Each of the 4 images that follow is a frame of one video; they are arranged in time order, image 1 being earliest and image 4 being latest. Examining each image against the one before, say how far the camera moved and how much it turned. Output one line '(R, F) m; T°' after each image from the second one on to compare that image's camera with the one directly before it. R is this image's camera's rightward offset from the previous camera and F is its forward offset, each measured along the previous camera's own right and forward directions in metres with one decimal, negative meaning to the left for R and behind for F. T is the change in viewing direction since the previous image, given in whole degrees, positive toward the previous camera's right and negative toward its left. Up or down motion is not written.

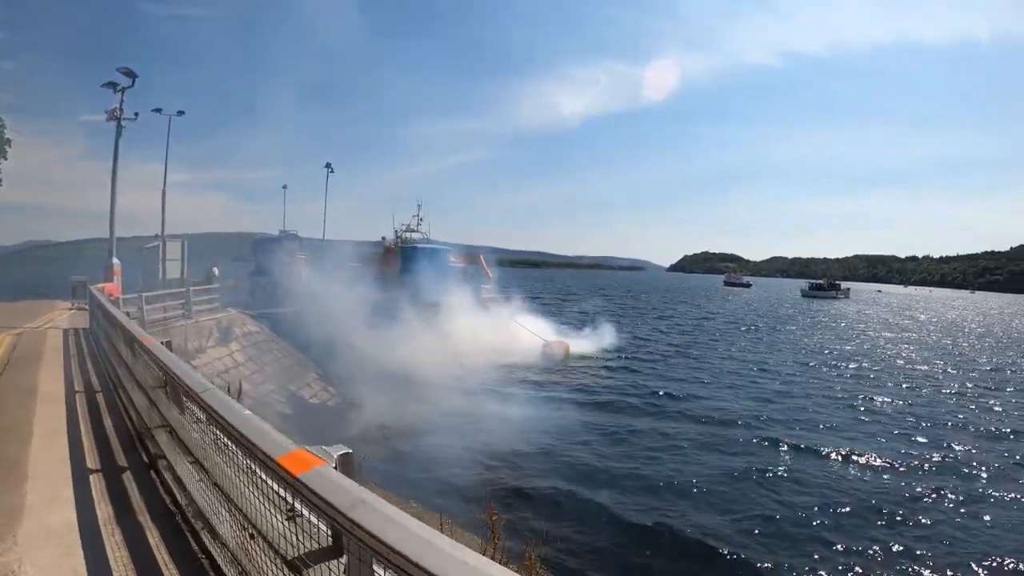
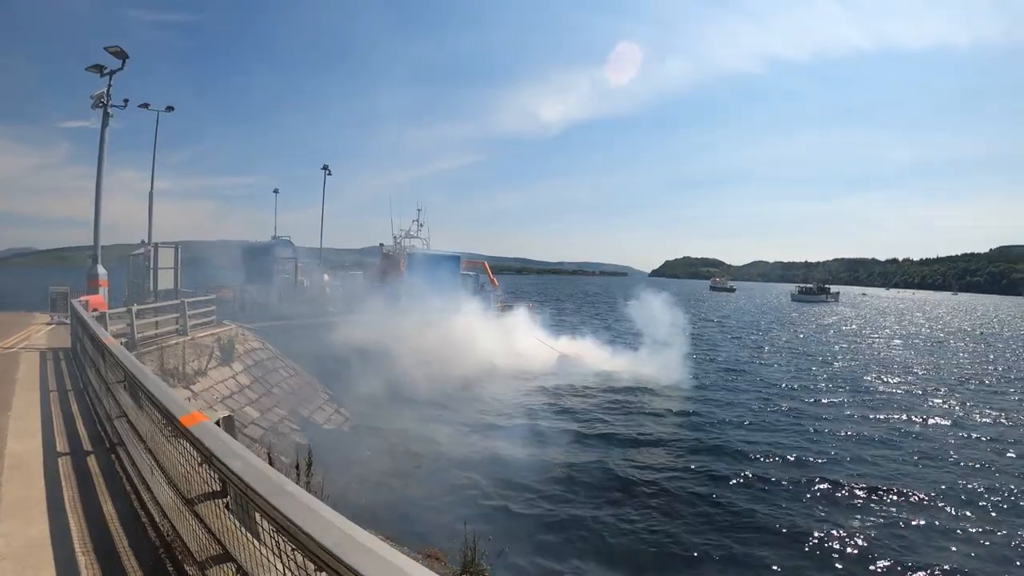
(-1.2, +1.6) m; +1°
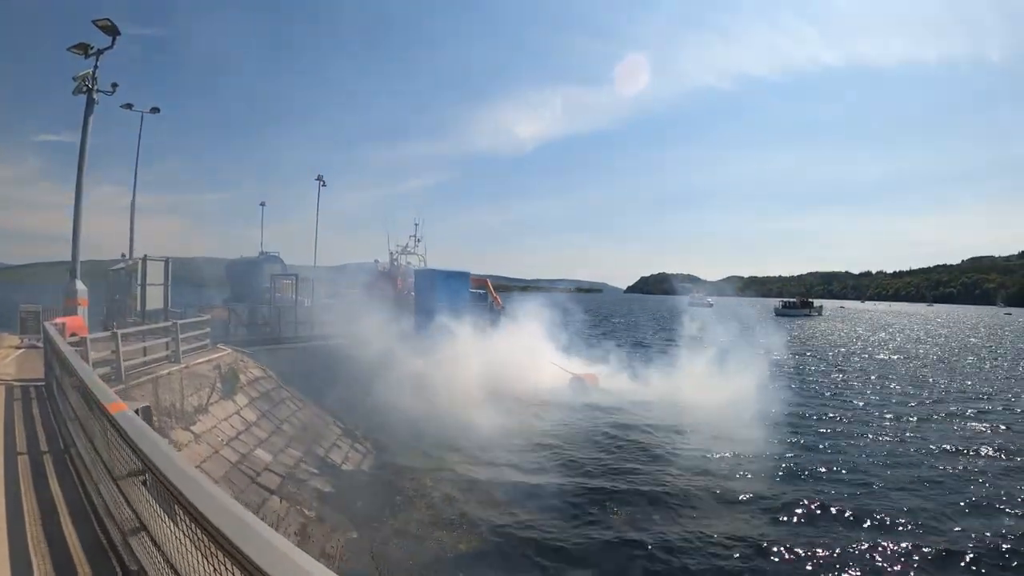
(-1.4, +1.6) m; +2°
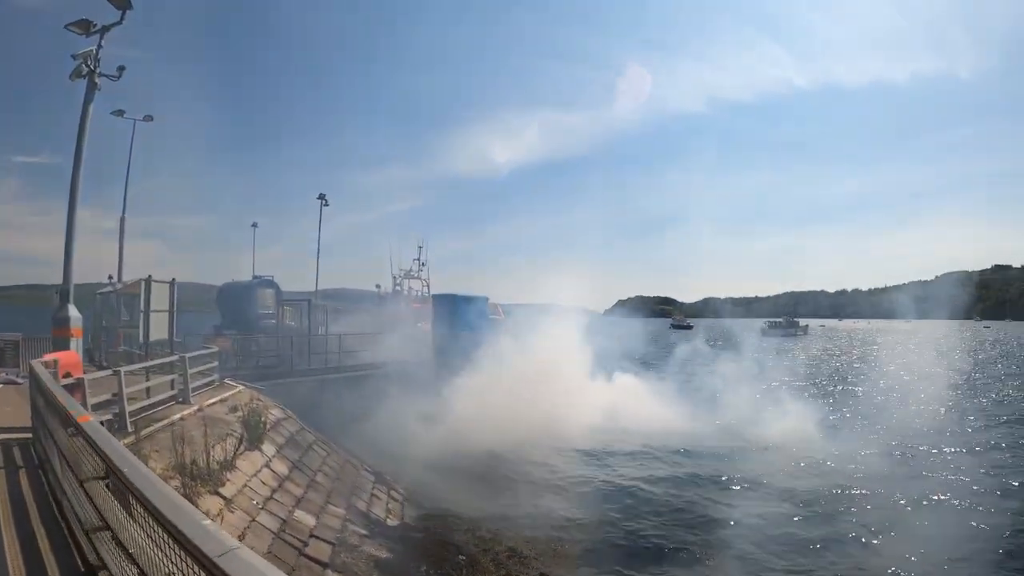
(-1.6, +1.6) m; +2°
